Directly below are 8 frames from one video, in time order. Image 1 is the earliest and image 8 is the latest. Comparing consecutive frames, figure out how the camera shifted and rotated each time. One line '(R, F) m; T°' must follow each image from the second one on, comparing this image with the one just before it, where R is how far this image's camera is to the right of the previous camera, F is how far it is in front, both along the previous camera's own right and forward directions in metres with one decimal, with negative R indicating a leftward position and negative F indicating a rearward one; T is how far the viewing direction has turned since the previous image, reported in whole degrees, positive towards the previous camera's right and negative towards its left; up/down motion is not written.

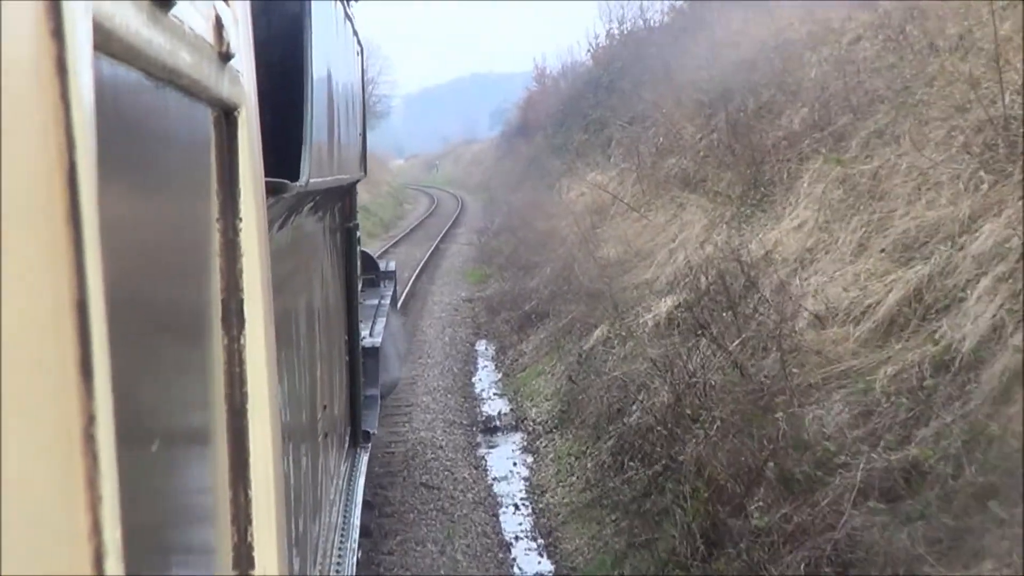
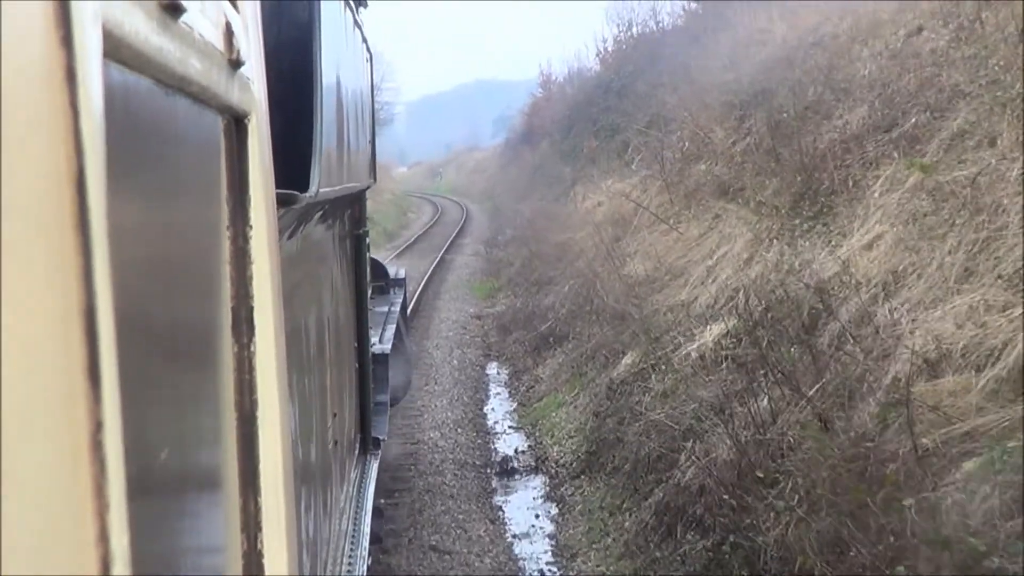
(0.0, +0.7) m; 0°
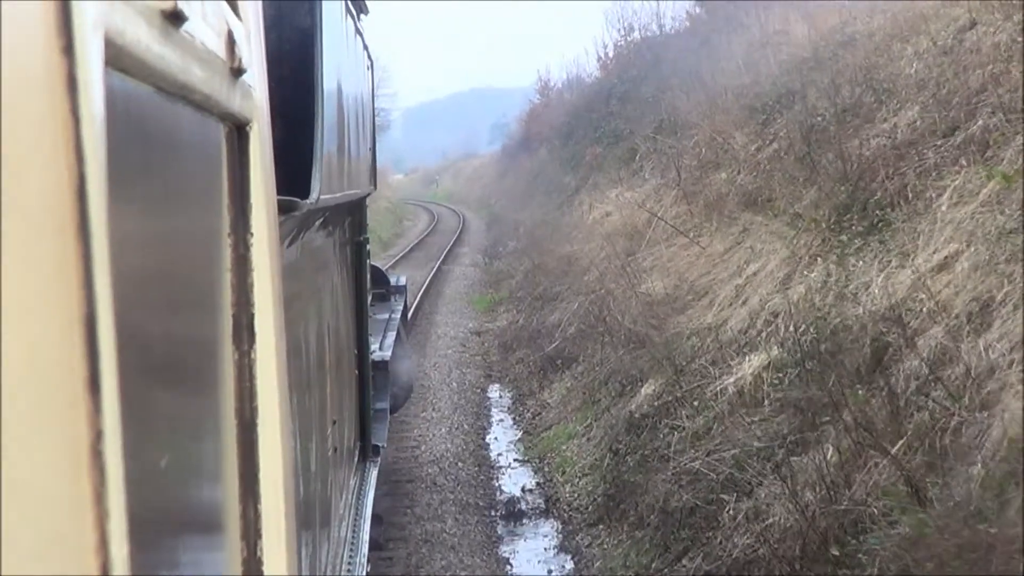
(0.0, +0.6) m; 0°
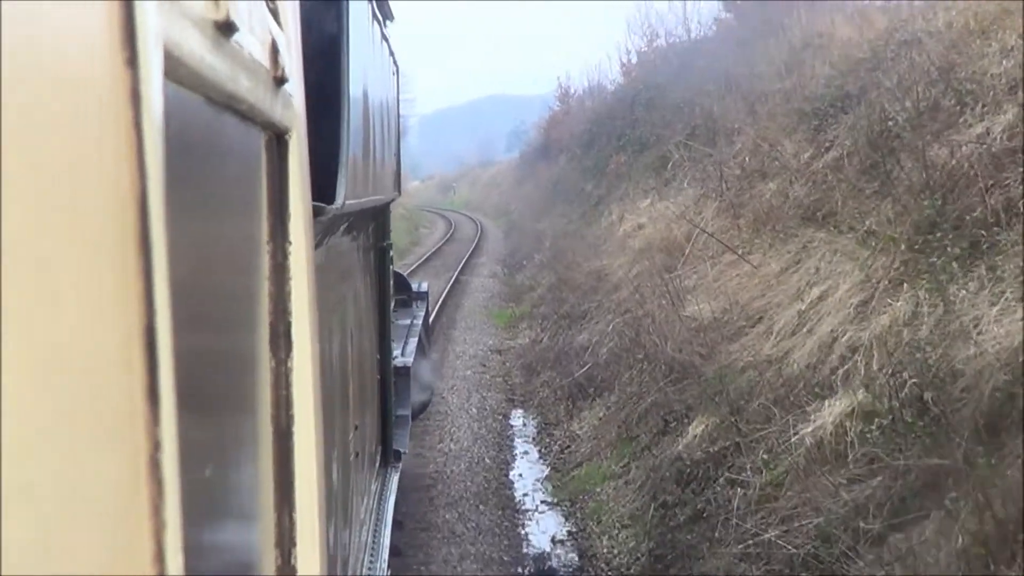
(0.0, +0.6) m; -1°
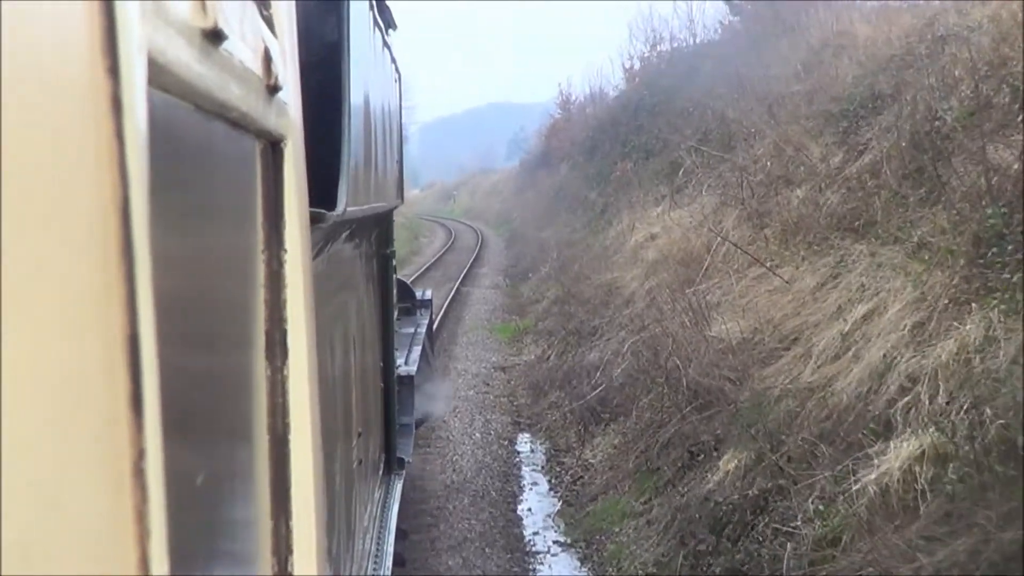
(0.0, +0.5) m; 0°
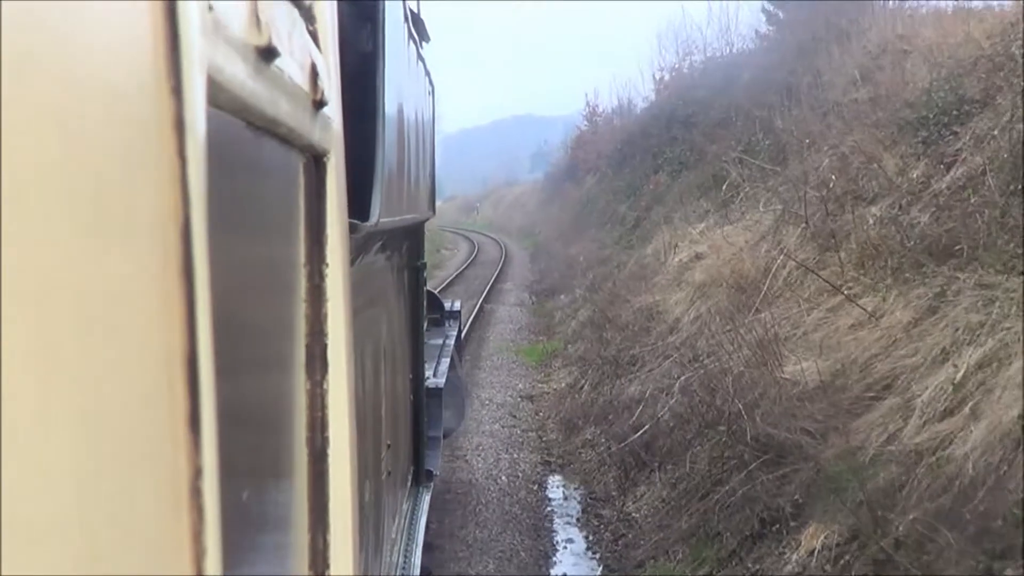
(0.0, +0.7) m; -1°
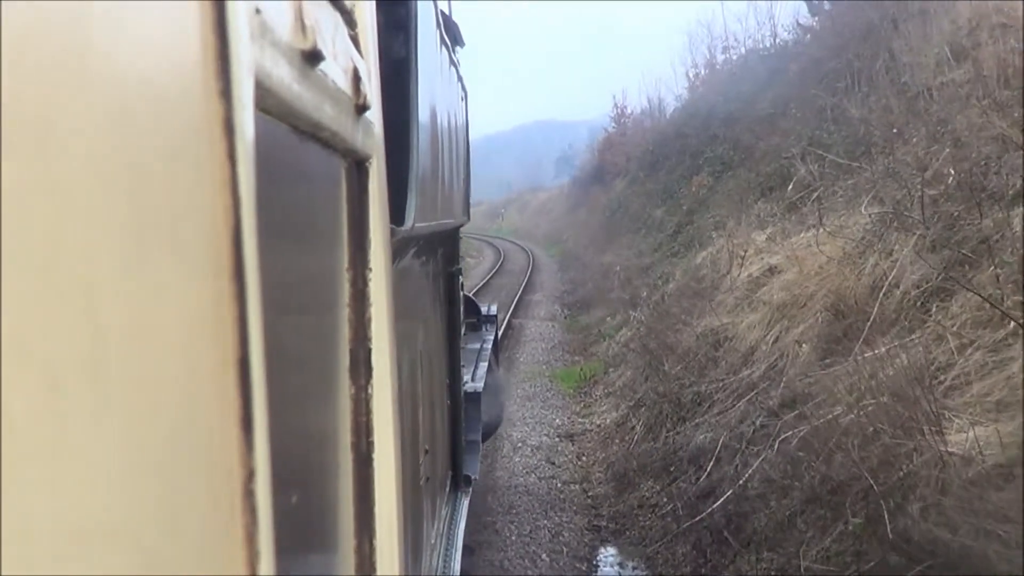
(0.0, +1.2) m; -1°
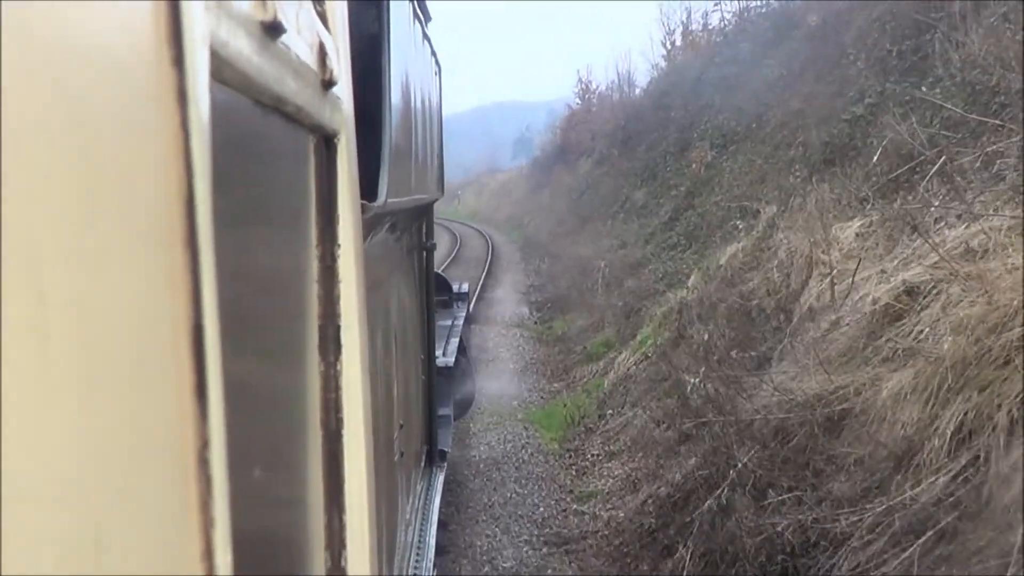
(0.0, +2.4) m; +1°
